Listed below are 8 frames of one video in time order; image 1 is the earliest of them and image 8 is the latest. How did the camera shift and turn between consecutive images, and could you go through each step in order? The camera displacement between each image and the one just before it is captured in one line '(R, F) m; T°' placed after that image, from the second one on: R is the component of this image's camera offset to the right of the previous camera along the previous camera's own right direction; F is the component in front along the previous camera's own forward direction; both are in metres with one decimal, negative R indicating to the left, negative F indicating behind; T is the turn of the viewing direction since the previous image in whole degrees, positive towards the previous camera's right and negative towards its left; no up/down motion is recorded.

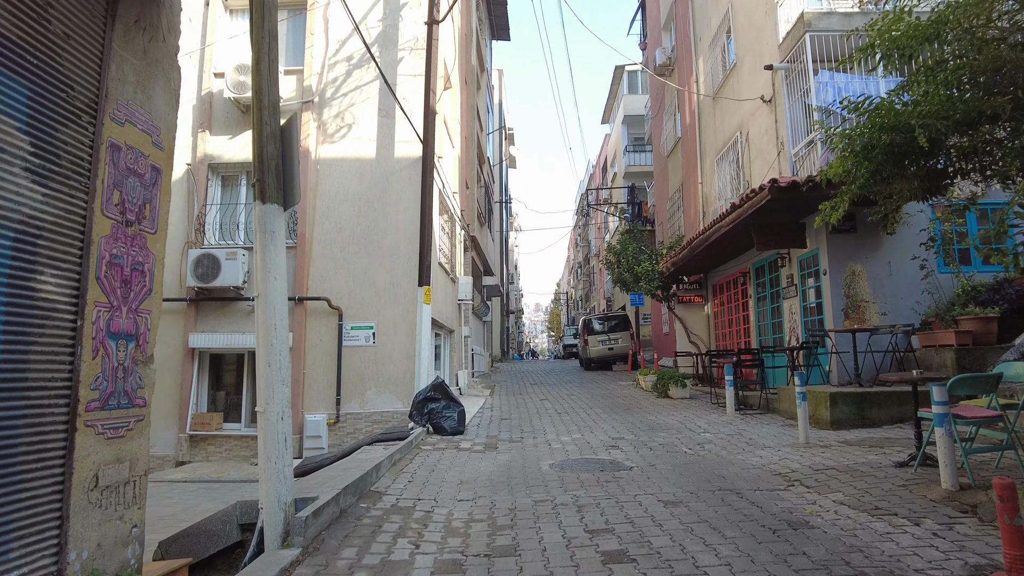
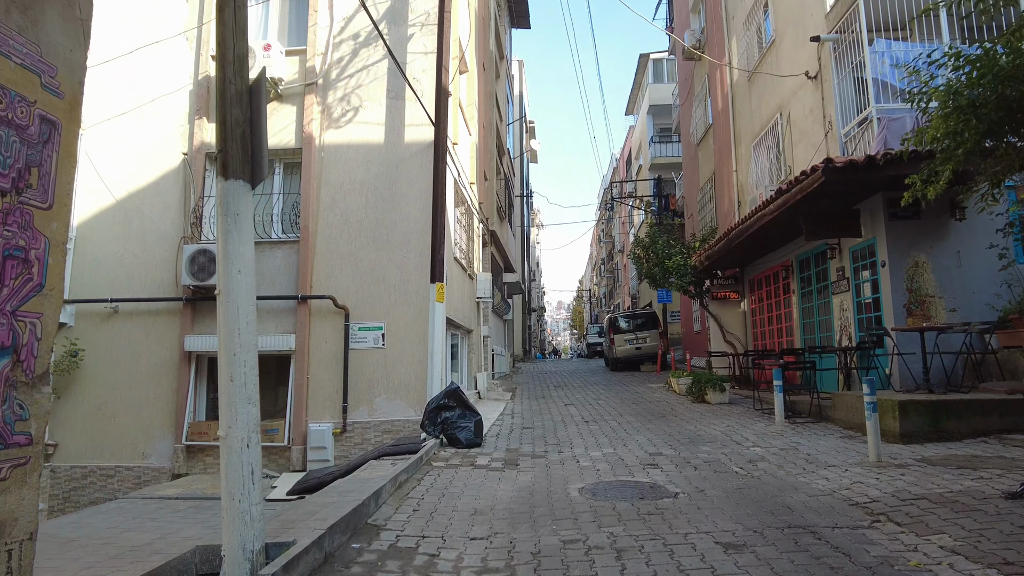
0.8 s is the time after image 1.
(0.0, +0.9) m; -2°
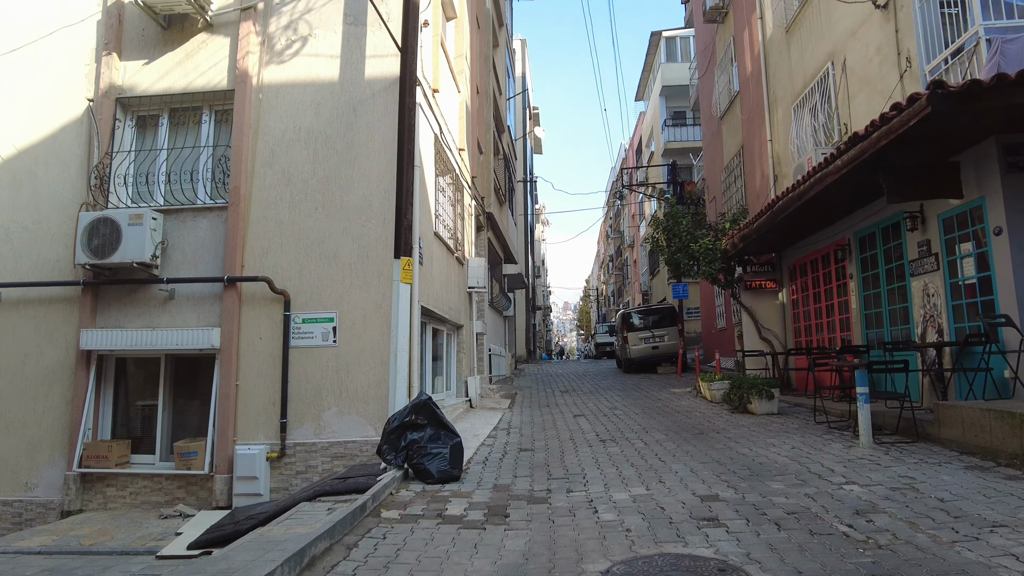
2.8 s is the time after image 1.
(+0.2, +2.3) m; -1°
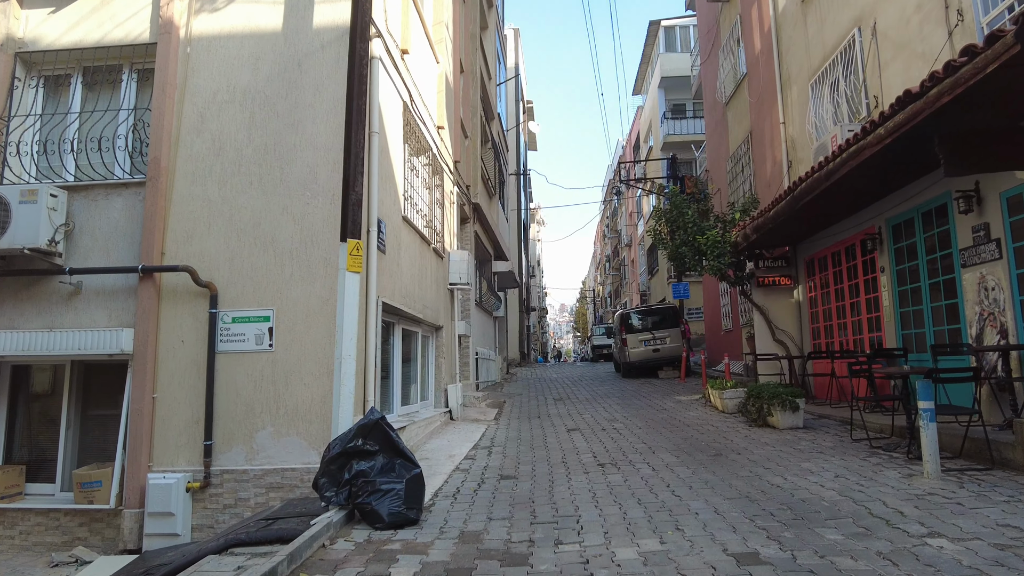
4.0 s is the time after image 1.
(+0.2, +1.3) m; 0°
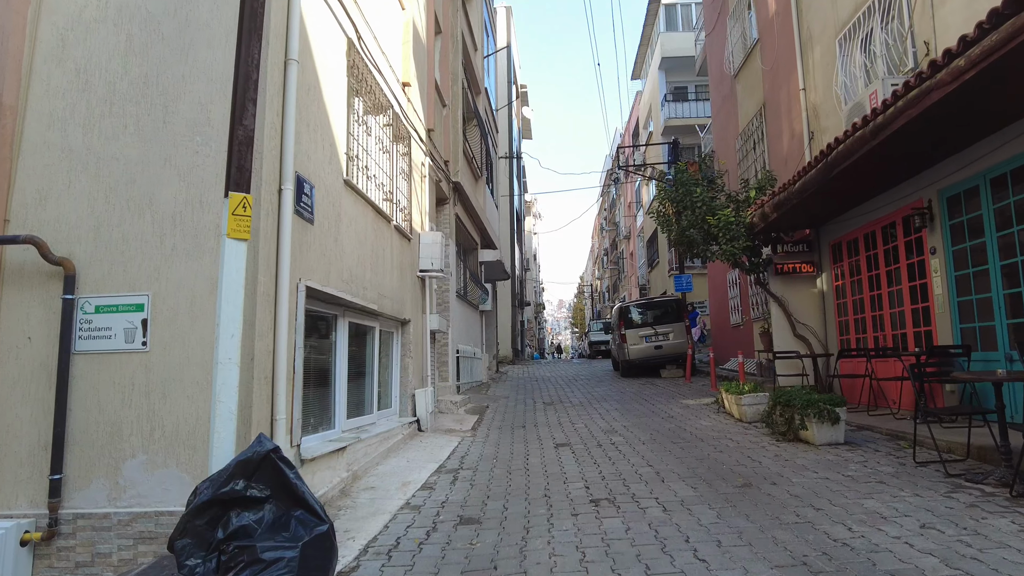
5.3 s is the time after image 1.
(+0.2, +1.6) m; 0°
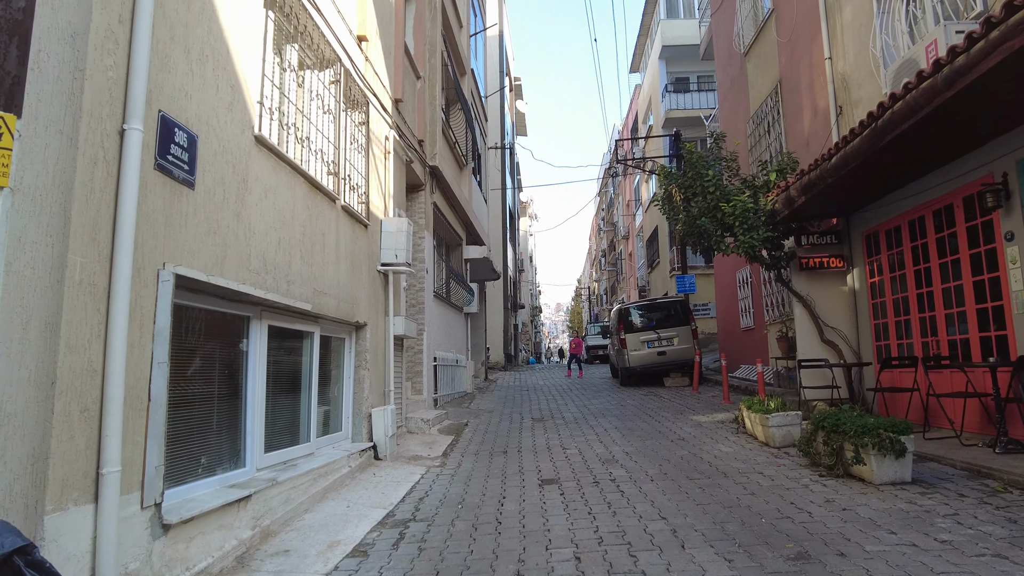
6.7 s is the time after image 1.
(+0.2, +1.5) m; 0°
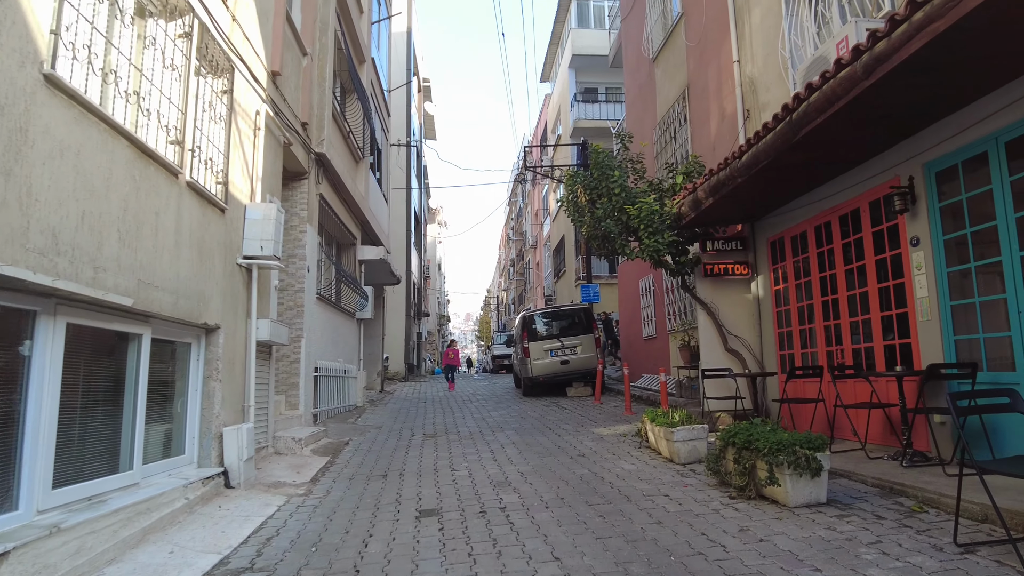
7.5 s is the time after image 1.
(+0.2, +0.8) m; +8°
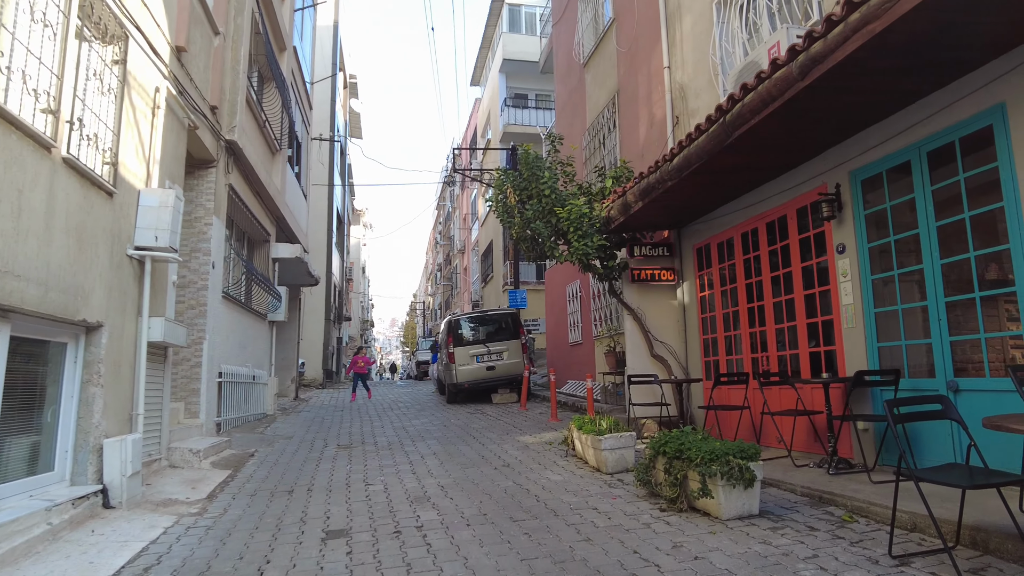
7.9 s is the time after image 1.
(0.0, +0.4) m; +6°
